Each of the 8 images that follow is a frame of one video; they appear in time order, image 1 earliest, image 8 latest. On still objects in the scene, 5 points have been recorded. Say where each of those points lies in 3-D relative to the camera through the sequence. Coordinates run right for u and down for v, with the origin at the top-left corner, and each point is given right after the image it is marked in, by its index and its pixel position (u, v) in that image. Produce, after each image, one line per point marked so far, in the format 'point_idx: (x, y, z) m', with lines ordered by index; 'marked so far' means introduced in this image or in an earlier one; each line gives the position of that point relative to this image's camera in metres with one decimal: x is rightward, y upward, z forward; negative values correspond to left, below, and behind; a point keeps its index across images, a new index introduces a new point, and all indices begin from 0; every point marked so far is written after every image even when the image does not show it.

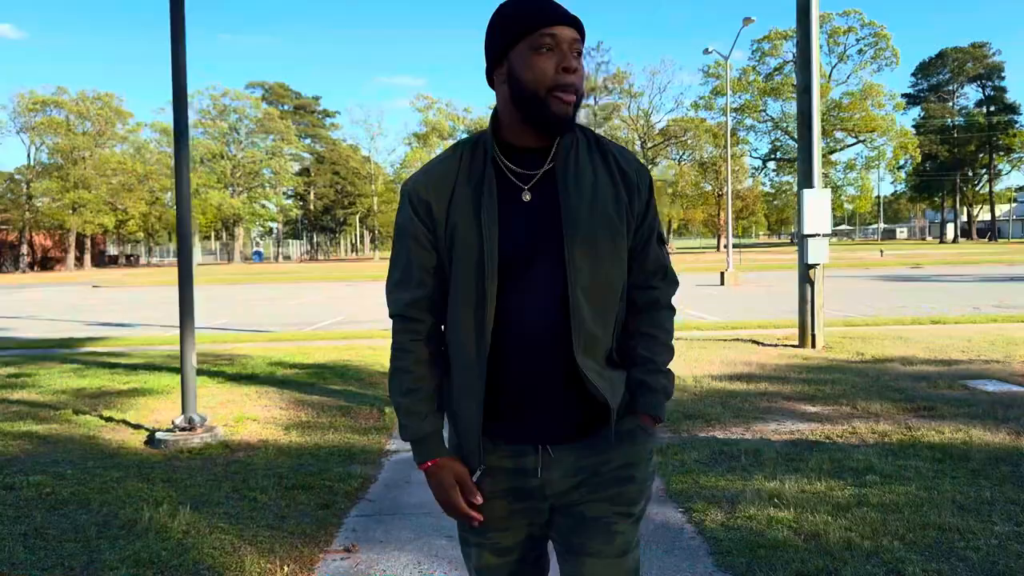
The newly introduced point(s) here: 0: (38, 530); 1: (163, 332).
0: (-2.2, -1.1, +3.6) m
1: (-6.5, -0.8, +14.5) m
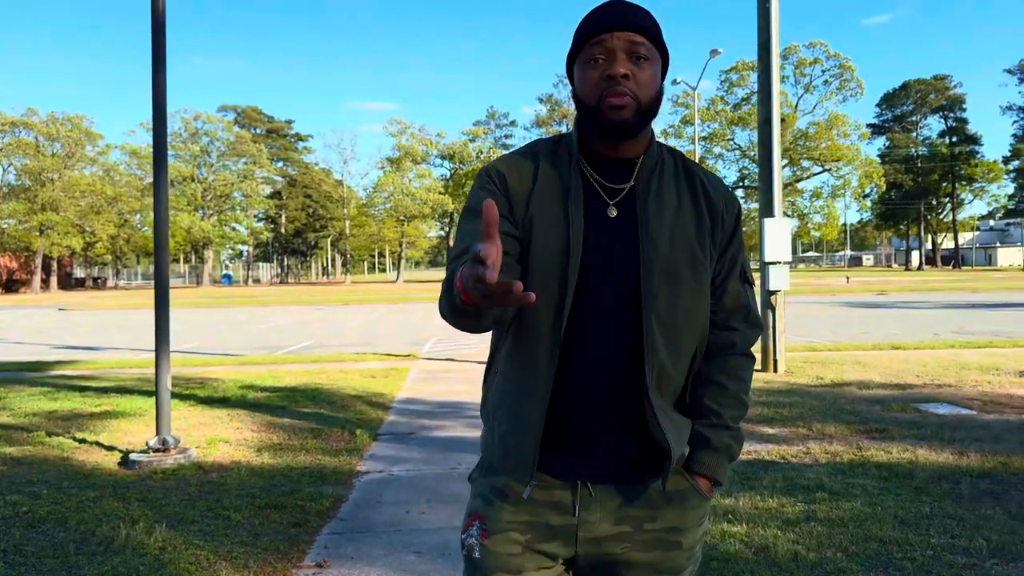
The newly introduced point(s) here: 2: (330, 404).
0: (-2.3, -1.2, +3.7) m
1: (-7.1, -1.3, +14.4) m
2: (-1.9, -1.2, +7.9) m
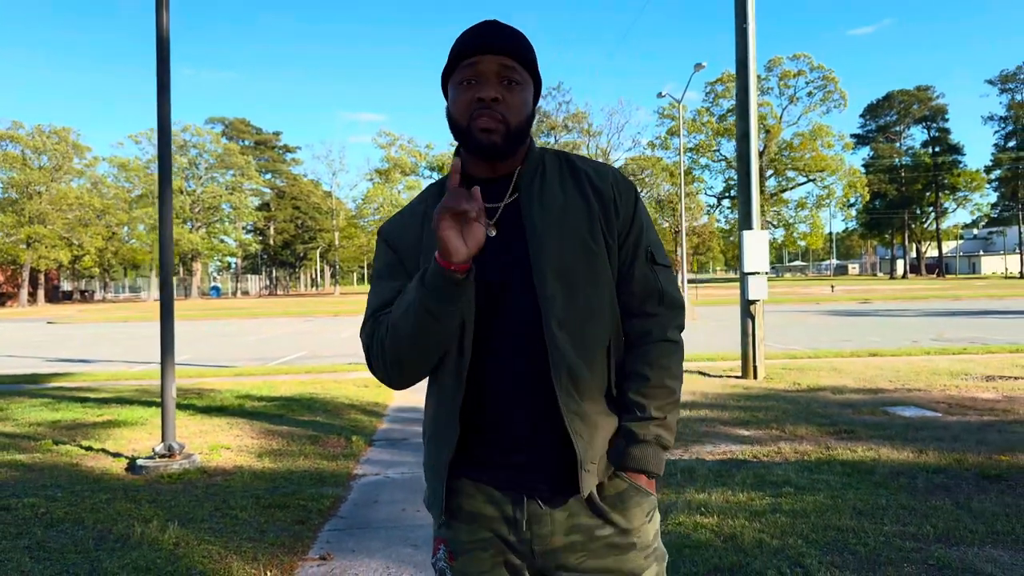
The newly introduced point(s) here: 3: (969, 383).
0: (-2.4, -1.3, +3.9) m
1: (-7.3, -1.5, +14.6) m
2: (-2.0, -1.3, +8.2) m
3: (+5.2, -1.1, +8.8) m
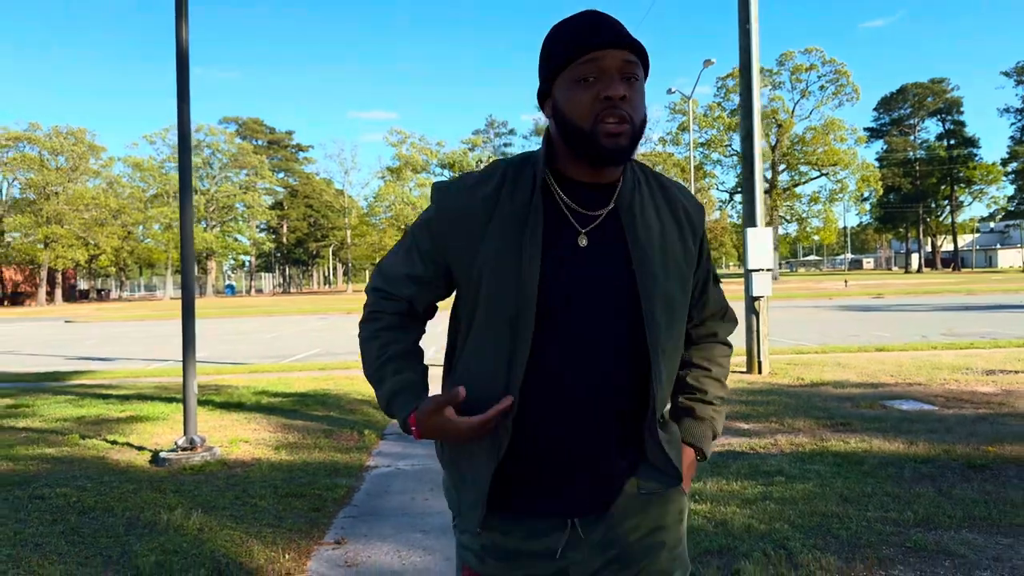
0: (-2.4, -1.3, +4.2) m
1: (-7.1, -1.5, +14.9) m
2: (-1.9, -1.3, +8.4) m
3: (+5.3, -1.0, +8.9) m
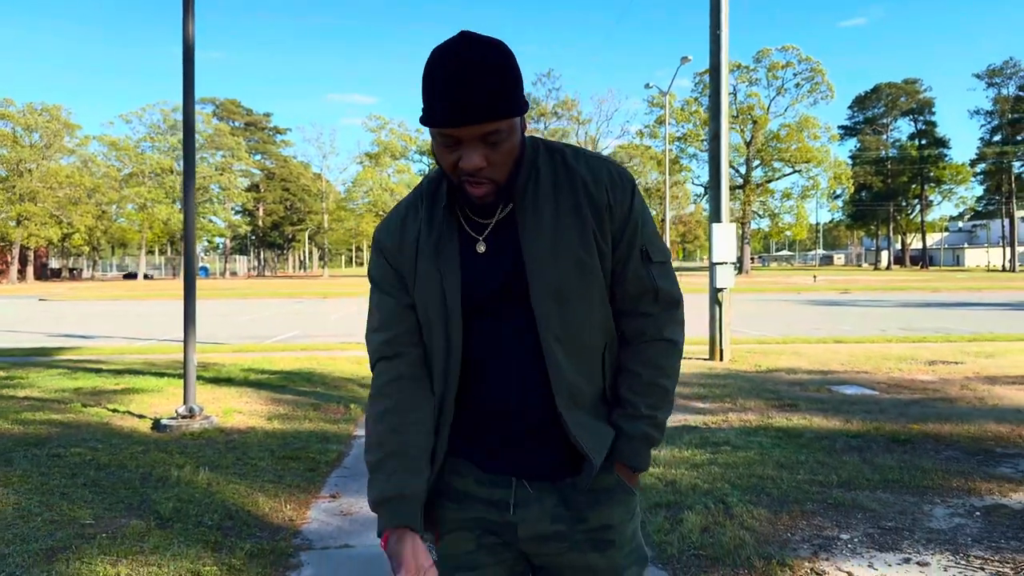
0: (-2.5, -1.2, +4.7) m
1: (-7.6, -1.1, +15.2) m
2: (-2.2, -1.1, +8.9) m
3: (+5.0, -1.0, +9.6) m
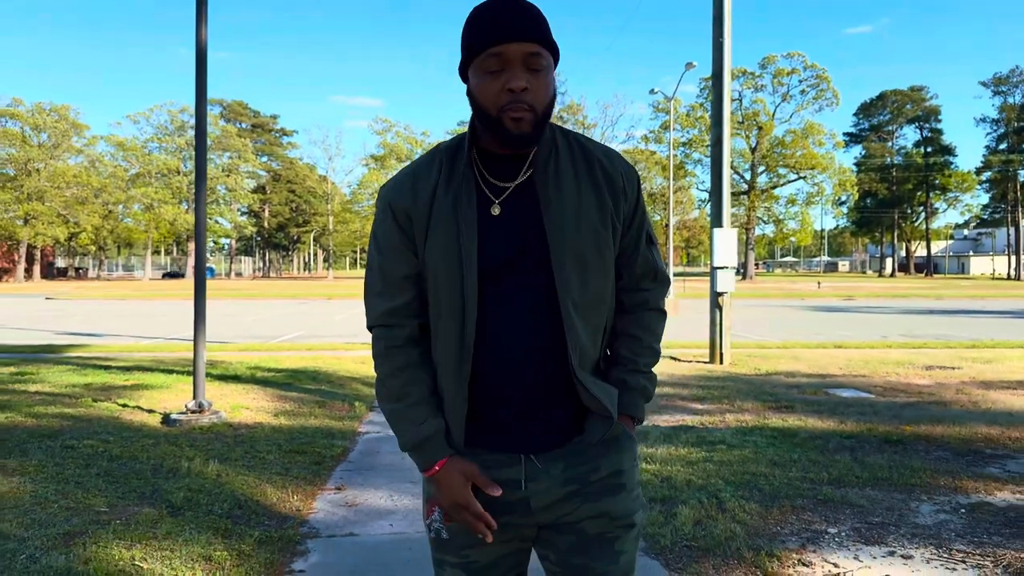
0: (-2.5, -1.1, +4.8) m
1: (-7.5, -1.1, +15.4) m
2: (-2.2, -1.1, +9.1) m
3: (+5.0, -1.0, +9.7) m
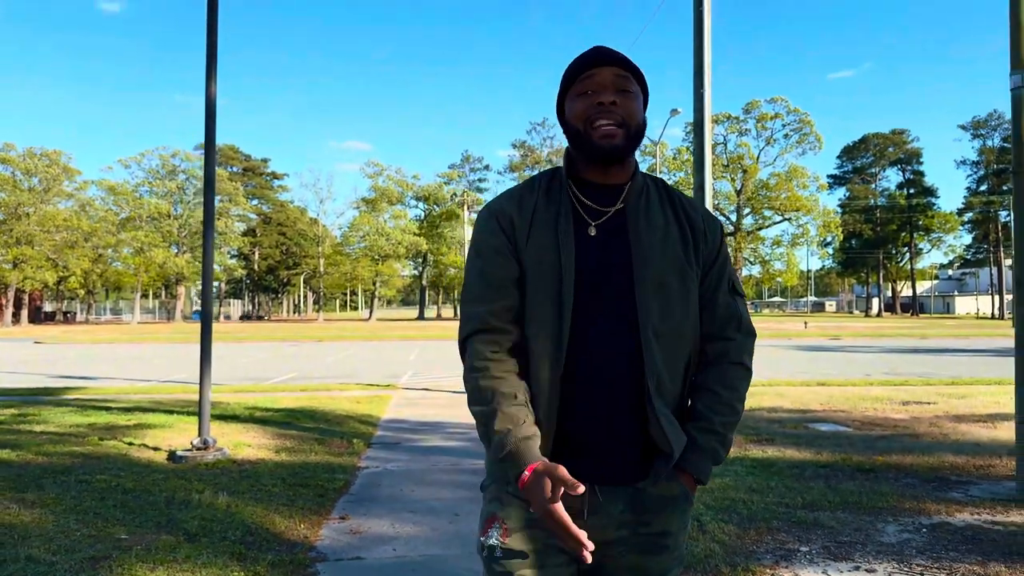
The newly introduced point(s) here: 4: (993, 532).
0: (-2.6, -1.4, +5.1) m
1: (-7.7, -1.9, +15.6) m
2: (-2.3, -1.6, +9.3) m
3: (+4.9, -1.5, +10.1) m
4: (+2.7, -1.4, +4.4) m
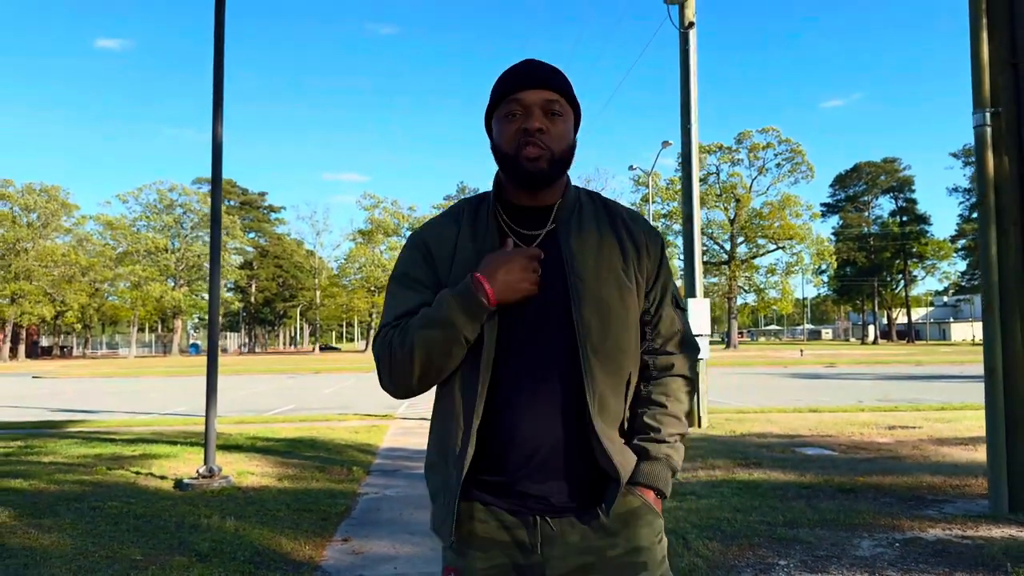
0: (-2.6, -1.6, +5.3) m
1: (-7.8, -2.6, +15.8) m
2: (-2.3, -2.0, +9.5) m
3: (+4.9, -1.9, +10.3) m
4: (+2.7, -1.6, +4.6) m
